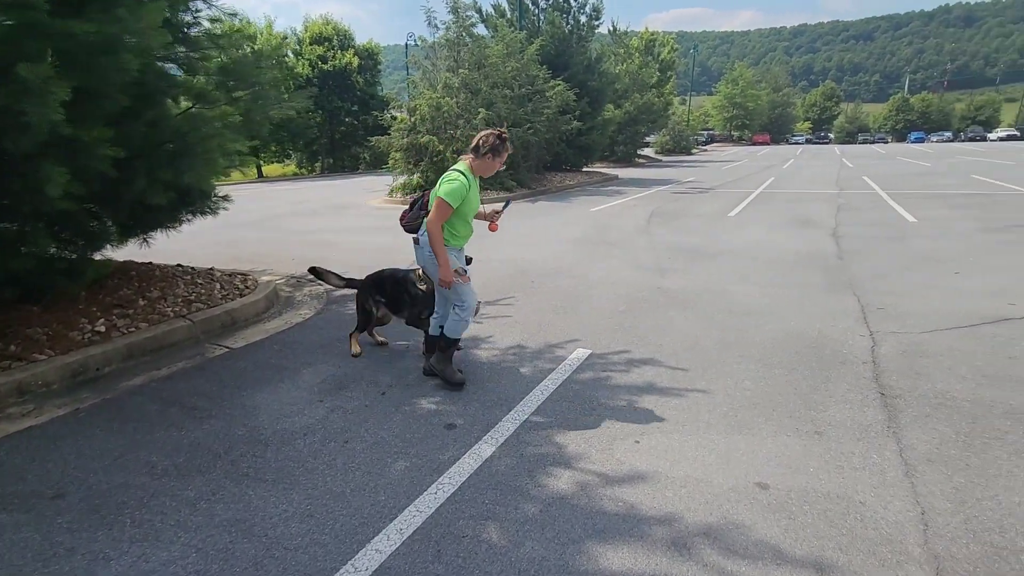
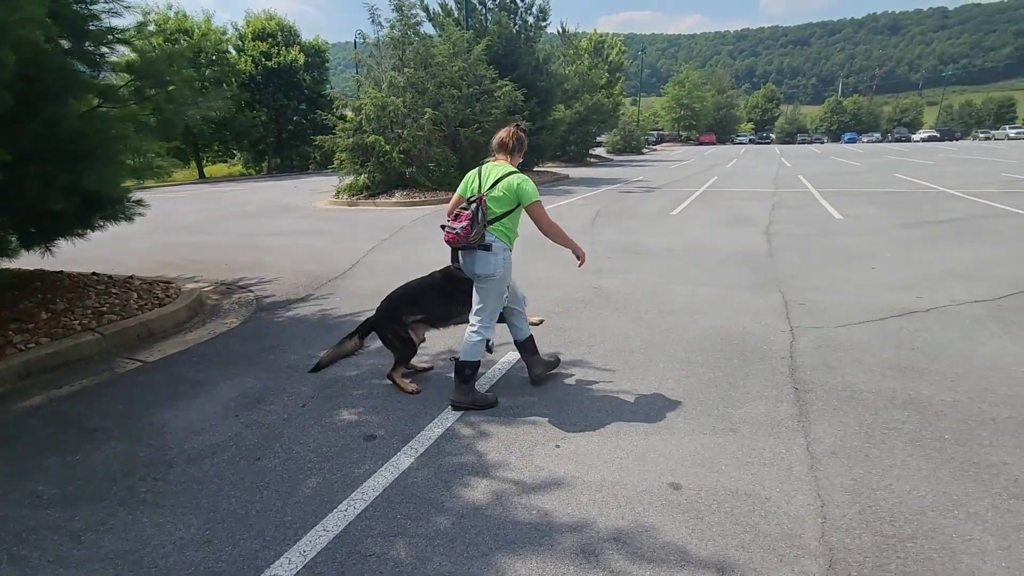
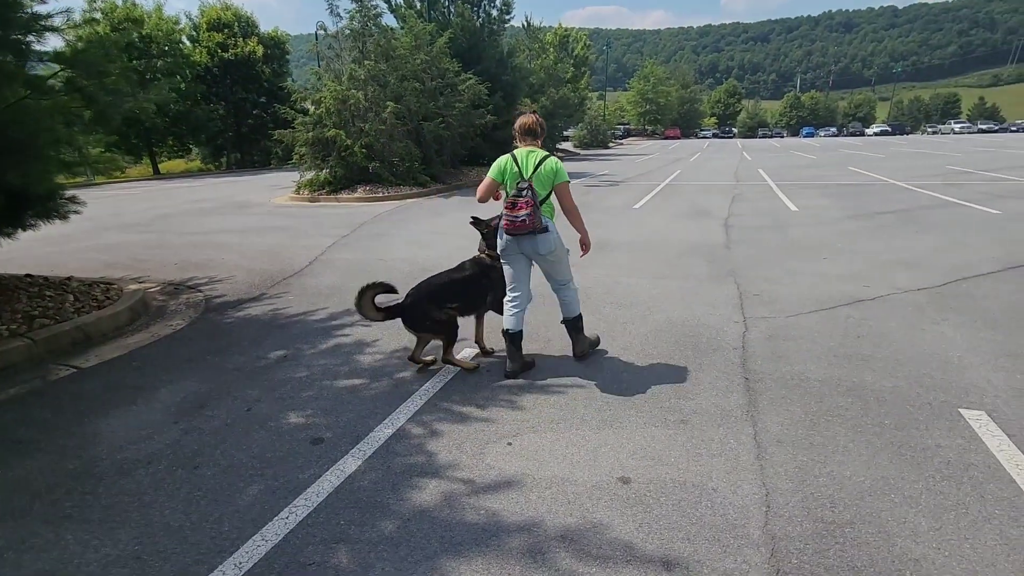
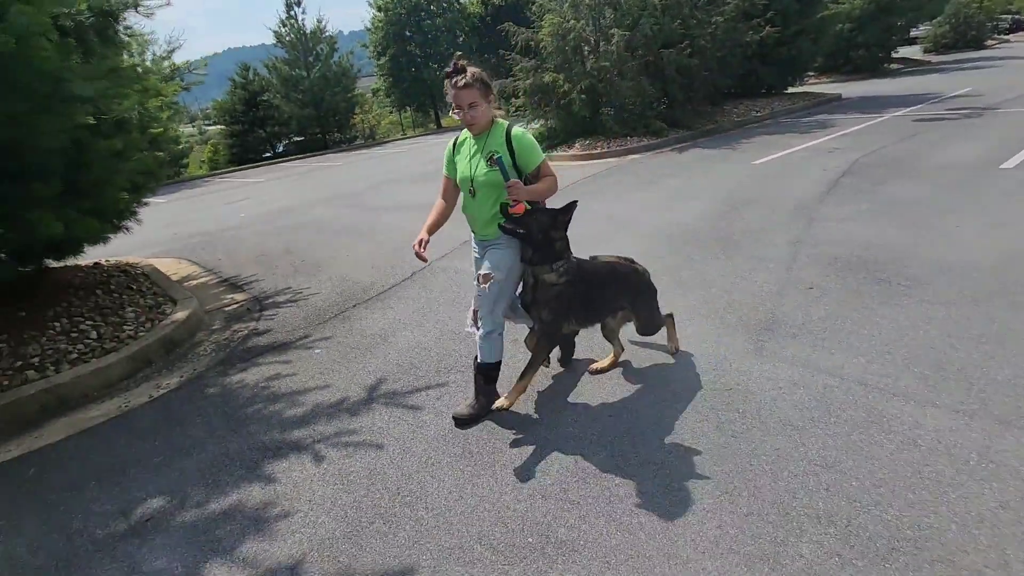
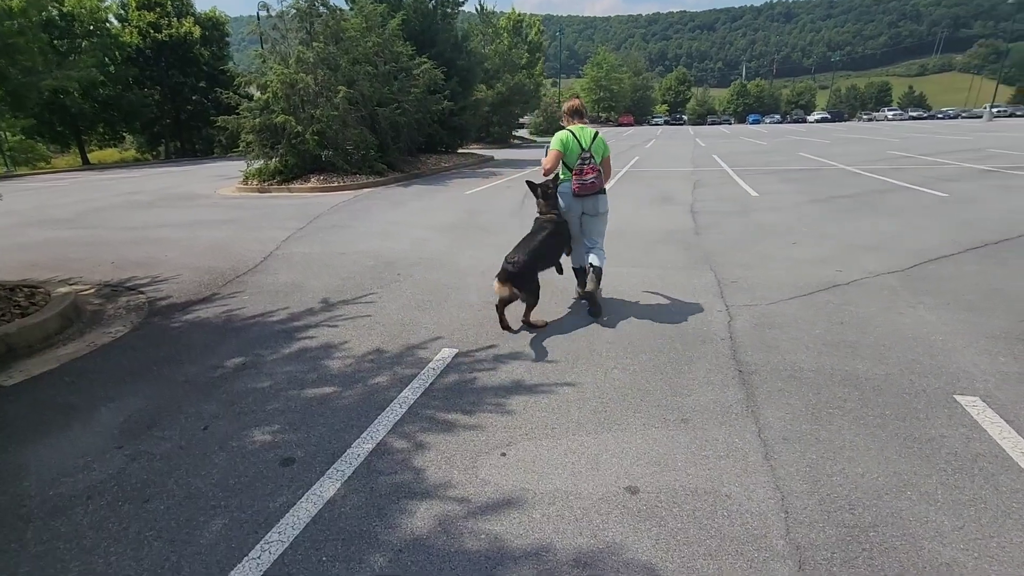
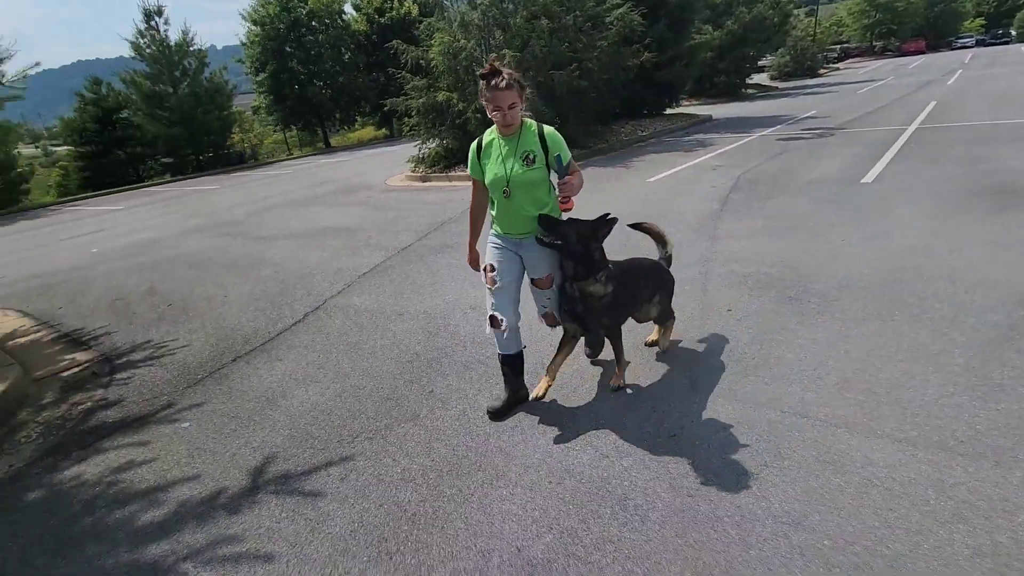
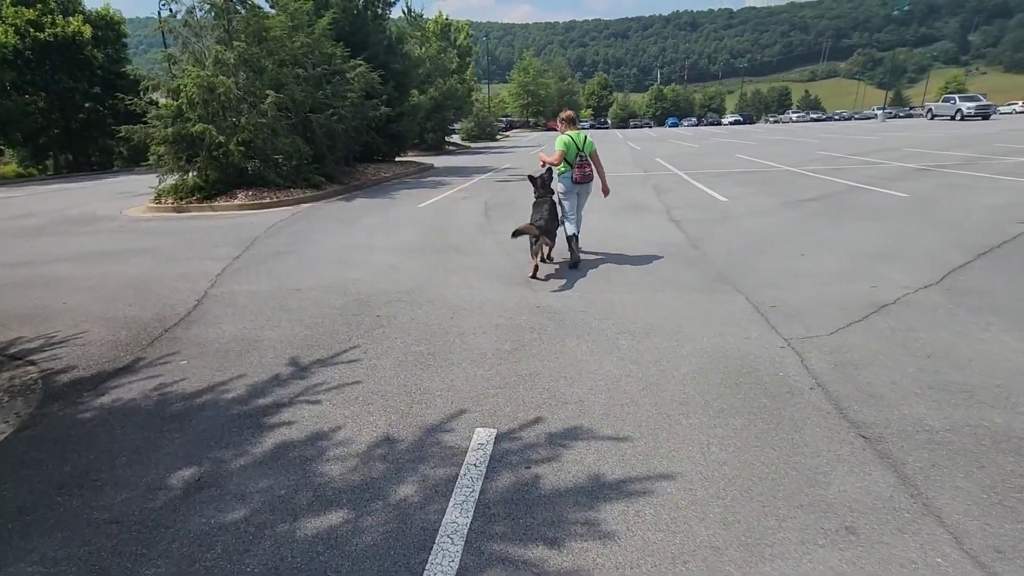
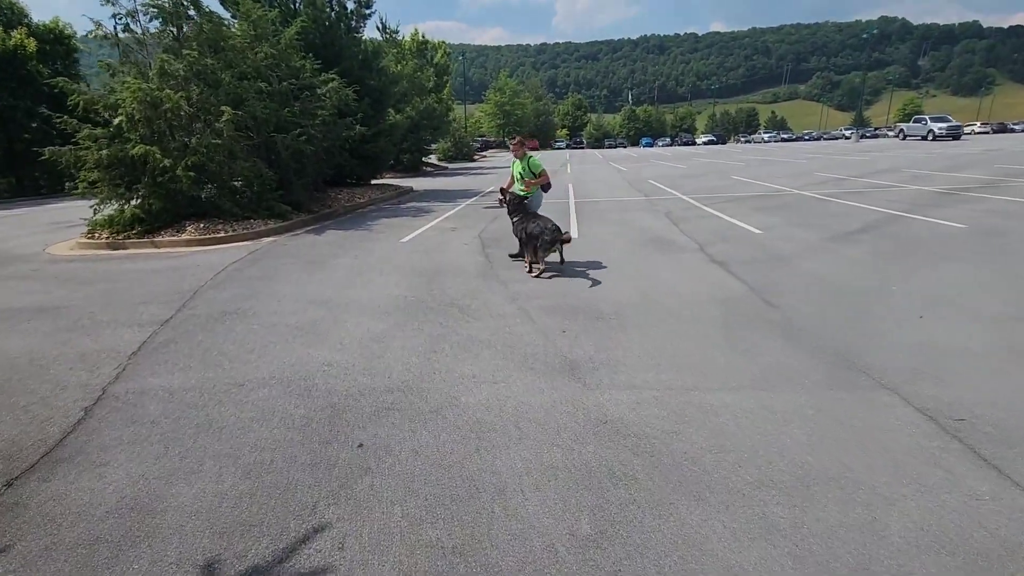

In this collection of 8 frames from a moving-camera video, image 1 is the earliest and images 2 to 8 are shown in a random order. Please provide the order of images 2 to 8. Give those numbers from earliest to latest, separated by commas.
2, 3, 5, 7, 8, 6, 4
